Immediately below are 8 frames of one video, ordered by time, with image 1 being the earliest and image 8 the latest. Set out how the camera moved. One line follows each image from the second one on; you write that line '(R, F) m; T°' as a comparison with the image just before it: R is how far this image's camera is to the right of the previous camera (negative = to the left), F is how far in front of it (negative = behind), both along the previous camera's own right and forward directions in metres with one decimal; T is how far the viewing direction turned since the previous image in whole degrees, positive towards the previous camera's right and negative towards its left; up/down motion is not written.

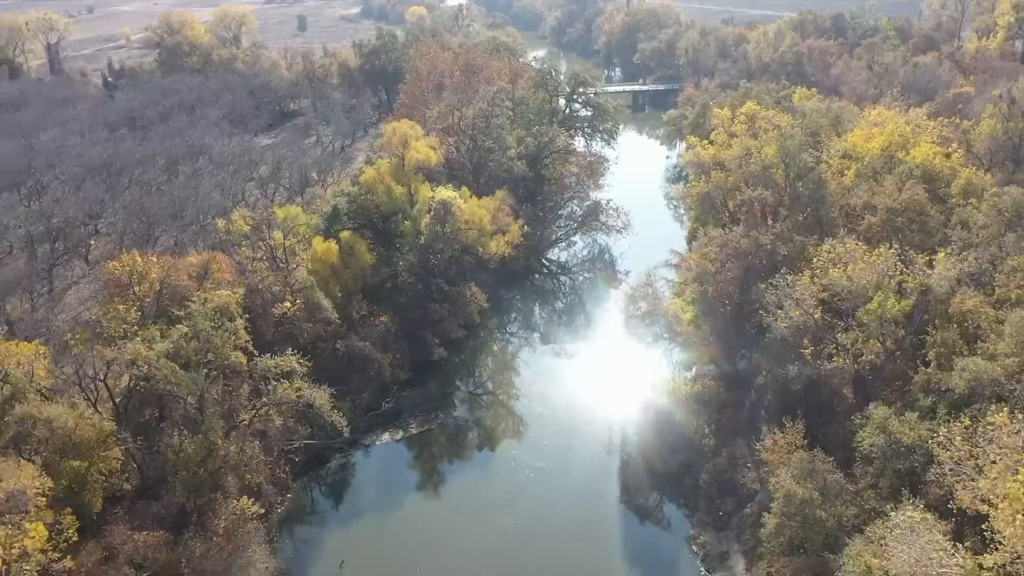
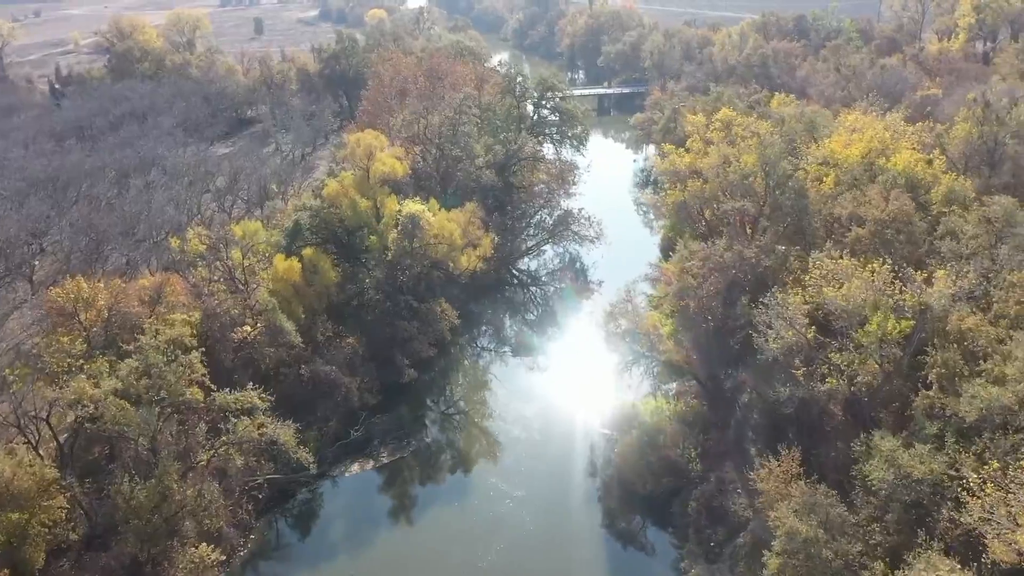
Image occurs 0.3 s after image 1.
(-0.4, +1.7) m; +2°
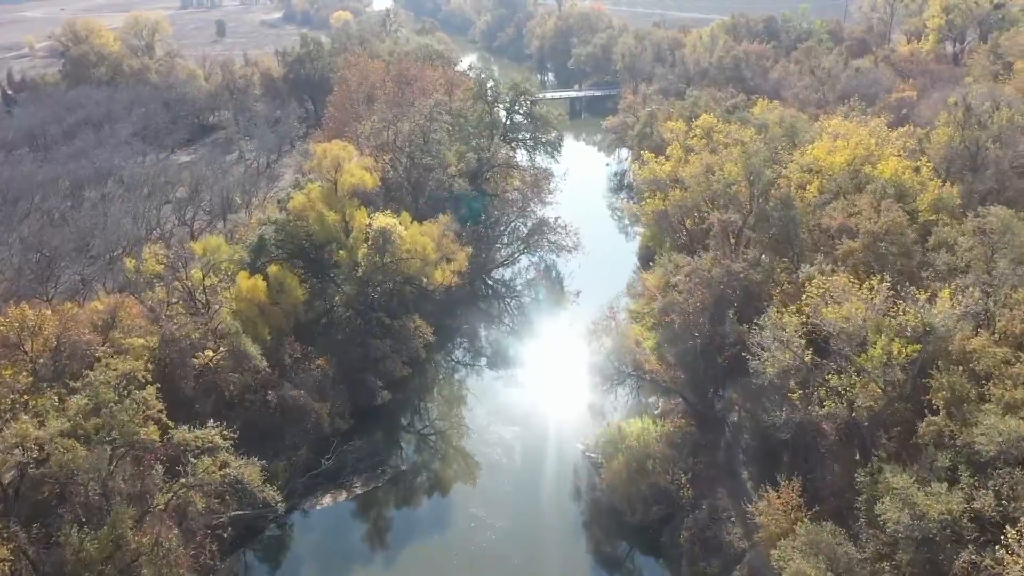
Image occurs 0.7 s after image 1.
(-0.3, +1.7) m; +2°
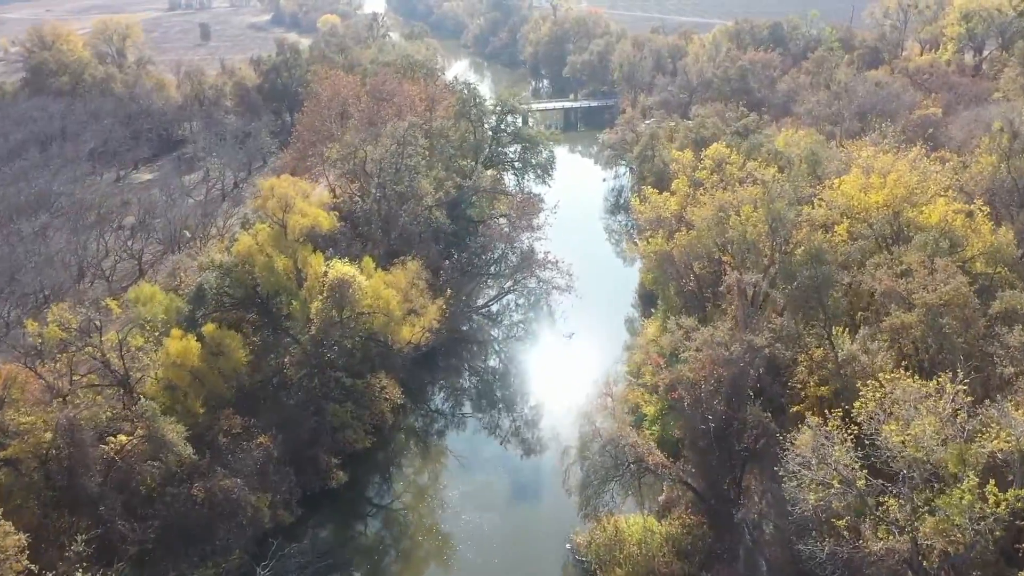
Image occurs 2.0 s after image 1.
(+0.7, +5.7) m; 0°
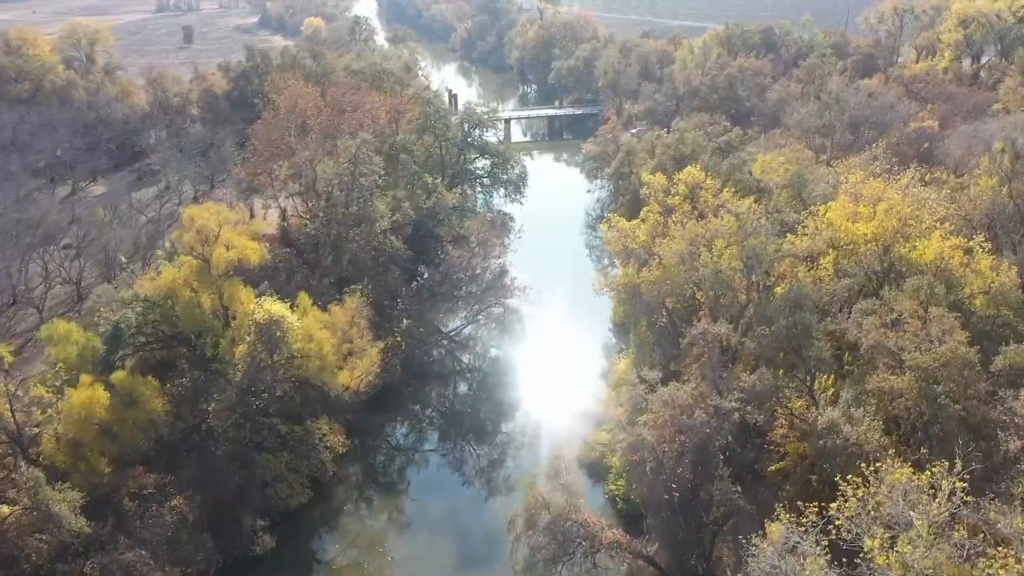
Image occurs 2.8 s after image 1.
(+1.8, +3.4) m; 0°
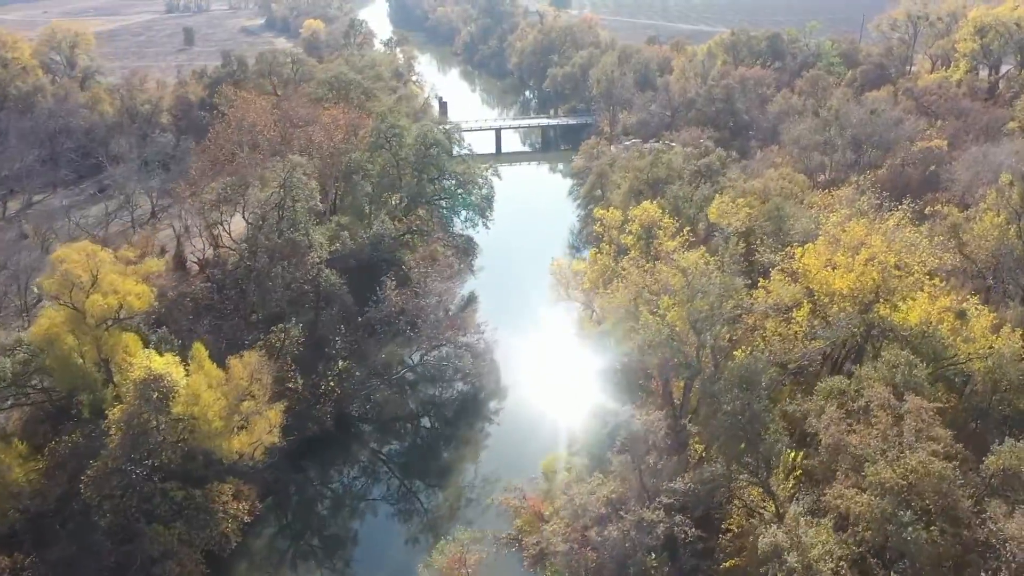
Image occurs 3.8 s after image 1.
(+3.2, +4.1) m; -1°
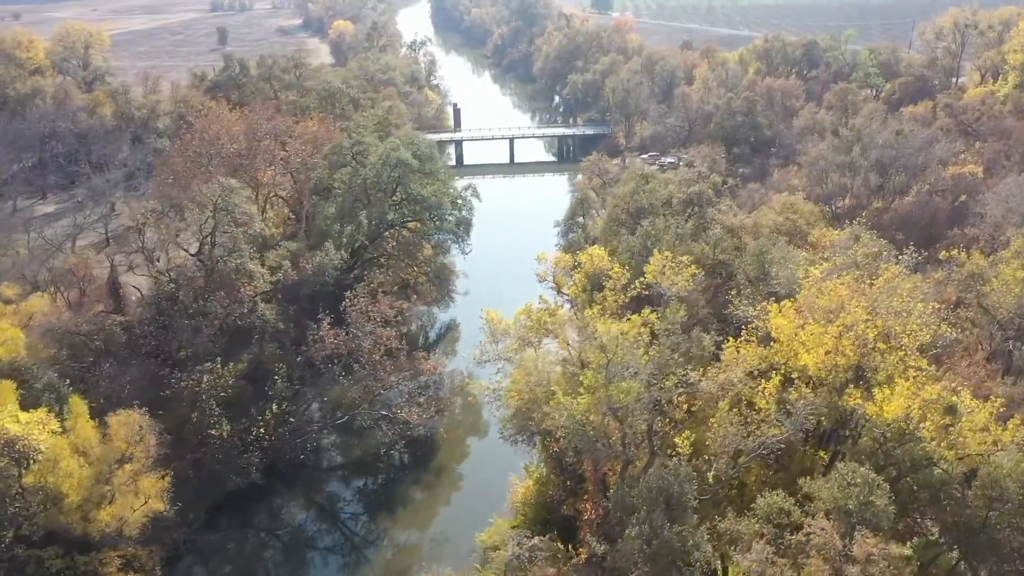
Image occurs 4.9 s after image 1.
(+3.7, +4.0) m; -3°
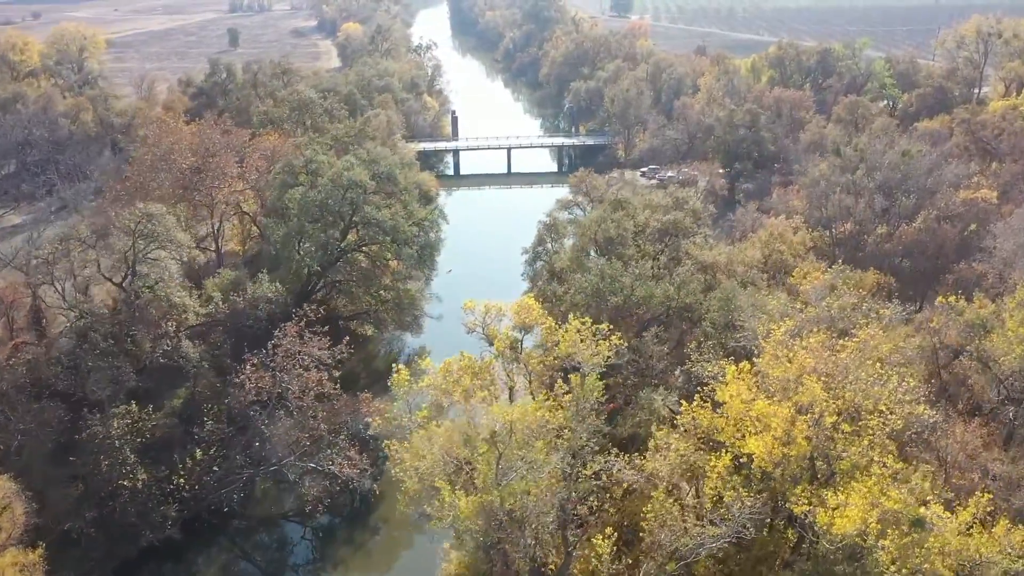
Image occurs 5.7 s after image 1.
(+2.8, +3.2) m; -2°
